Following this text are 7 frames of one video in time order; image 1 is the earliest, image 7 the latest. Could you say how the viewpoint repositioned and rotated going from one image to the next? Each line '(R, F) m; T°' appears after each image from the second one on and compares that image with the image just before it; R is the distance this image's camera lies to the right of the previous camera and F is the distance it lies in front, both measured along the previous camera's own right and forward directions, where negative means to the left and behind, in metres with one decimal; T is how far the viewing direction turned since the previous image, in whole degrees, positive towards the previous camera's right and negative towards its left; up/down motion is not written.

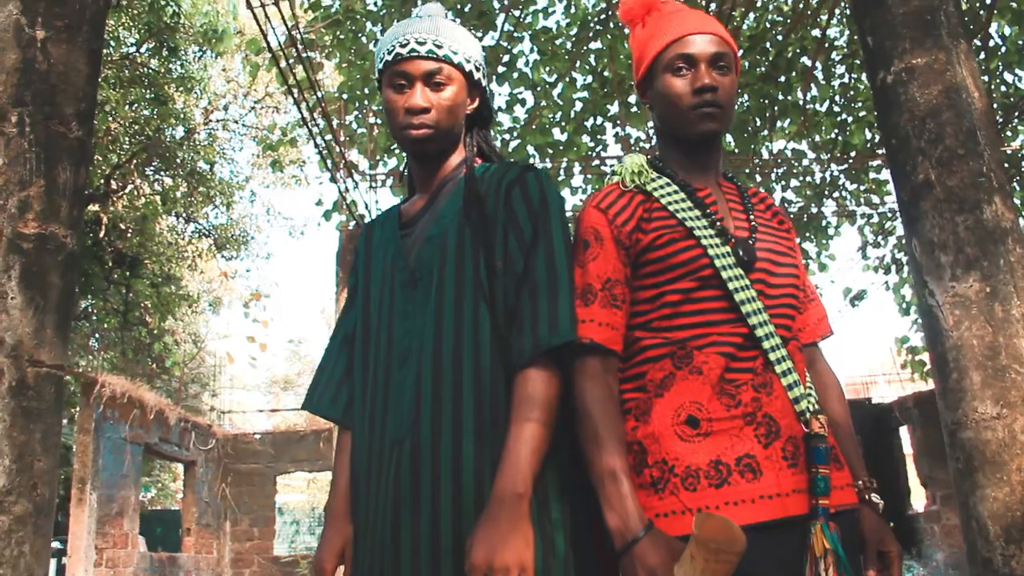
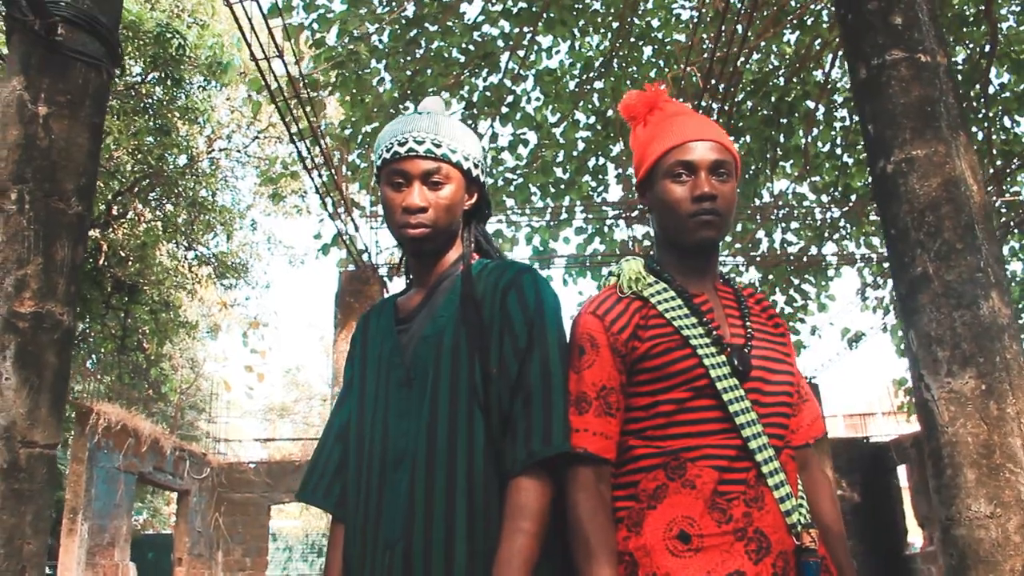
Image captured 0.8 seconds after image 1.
(0.0, 0.0) m; 0°
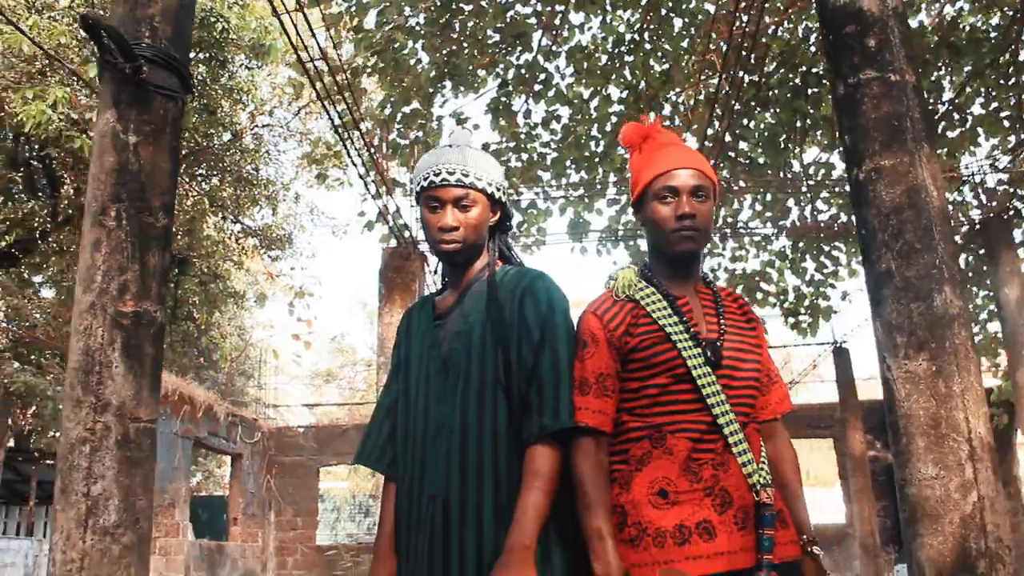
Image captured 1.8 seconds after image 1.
(0.0, -0.4) m; -2°
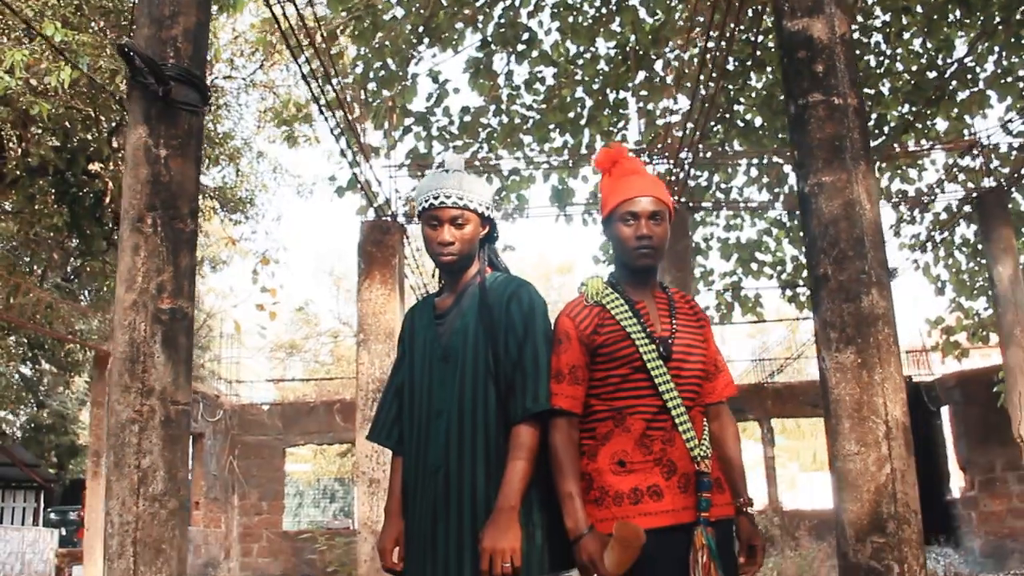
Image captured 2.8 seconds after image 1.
(0.0, -0.4) m; +1°
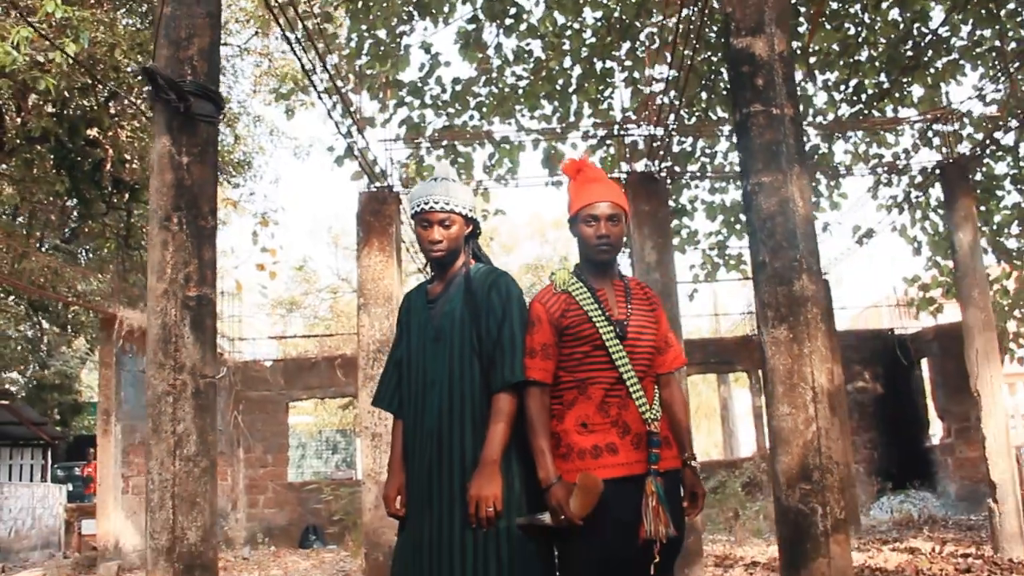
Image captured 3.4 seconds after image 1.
(0.0, -0.4) m; 0°
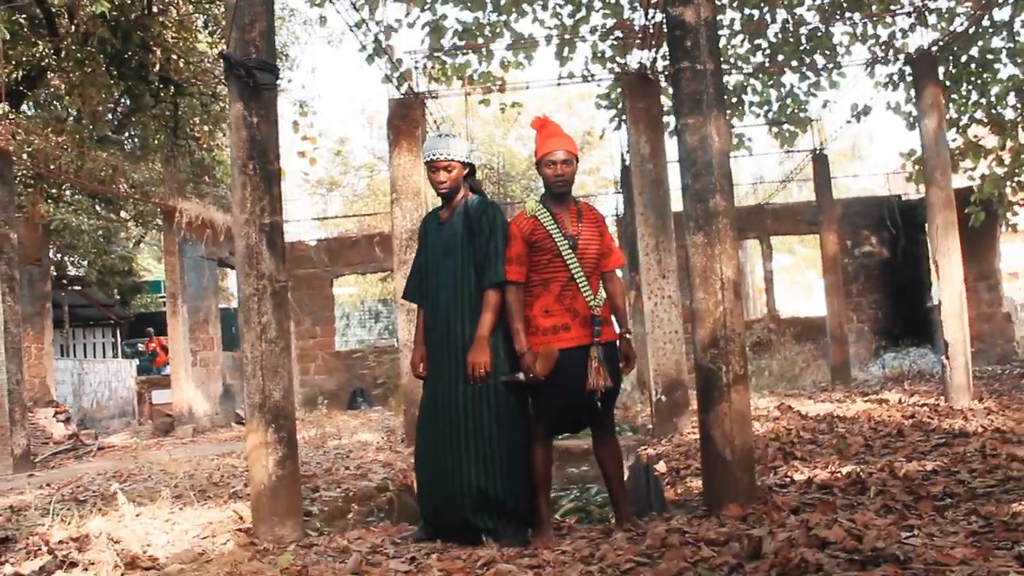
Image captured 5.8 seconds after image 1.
(+0.2, -1.1) m; -2°
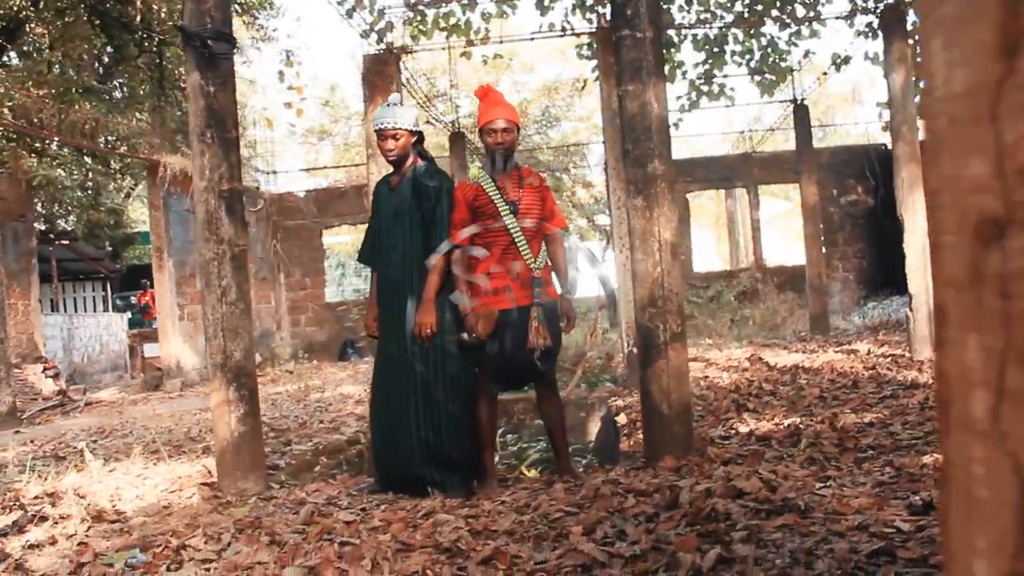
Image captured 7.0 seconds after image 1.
(+0.2, -0.2) m; 0°
